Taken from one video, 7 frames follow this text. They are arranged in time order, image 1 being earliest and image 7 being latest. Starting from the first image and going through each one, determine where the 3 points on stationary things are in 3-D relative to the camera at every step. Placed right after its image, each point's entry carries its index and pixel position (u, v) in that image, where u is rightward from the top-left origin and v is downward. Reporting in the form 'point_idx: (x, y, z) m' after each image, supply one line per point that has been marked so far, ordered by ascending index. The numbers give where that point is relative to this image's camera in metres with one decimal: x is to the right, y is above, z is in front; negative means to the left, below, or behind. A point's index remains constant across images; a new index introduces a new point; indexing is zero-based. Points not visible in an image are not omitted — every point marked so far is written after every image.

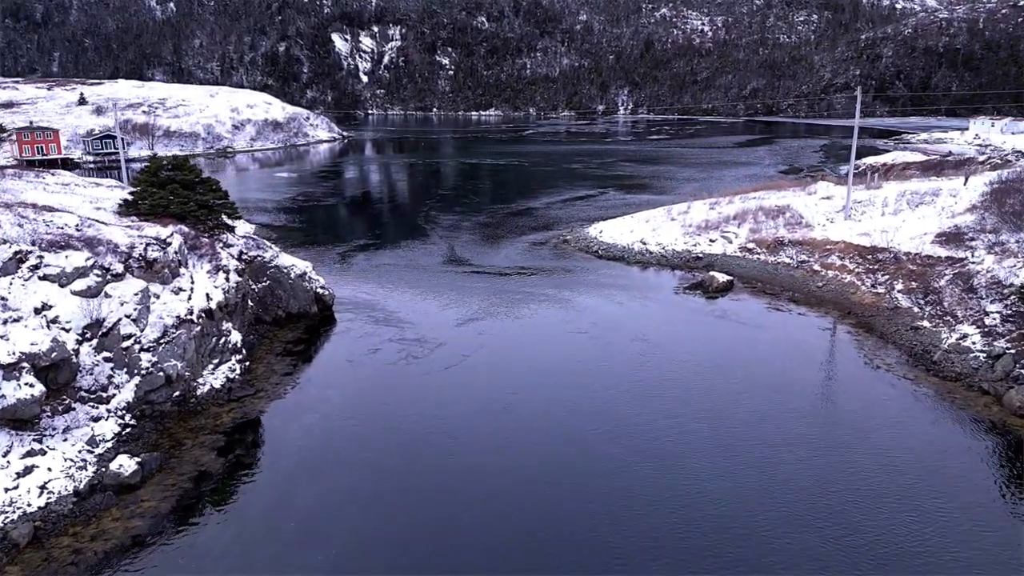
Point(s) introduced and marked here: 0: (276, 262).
0: (-5.2, +0.5, +15.6) m
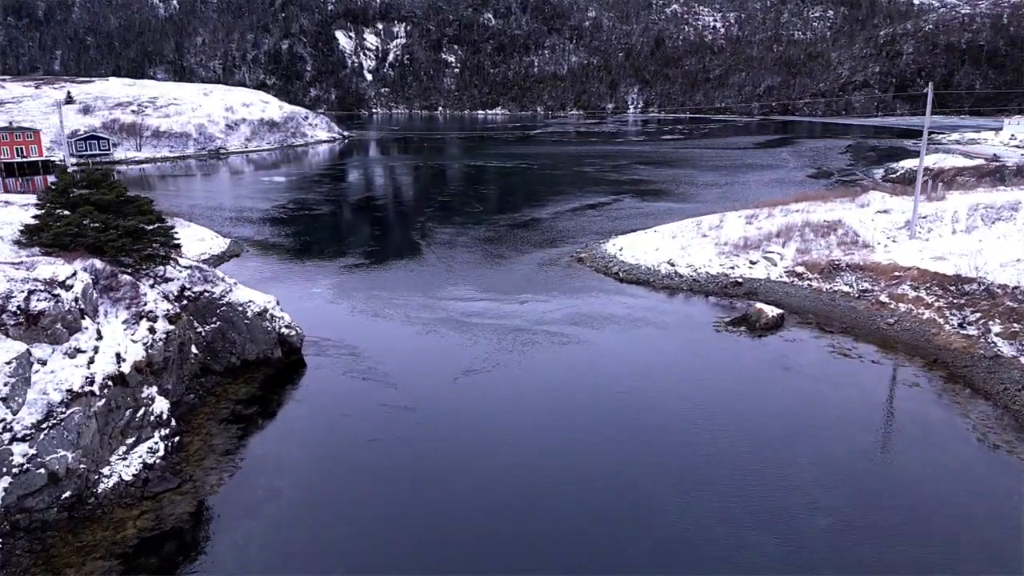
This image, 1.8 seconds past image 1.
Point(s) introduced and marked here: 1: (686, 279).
0: (-5.0, -0.2, +12.7) m
1: (+4.4, +0.2, +17.9) m
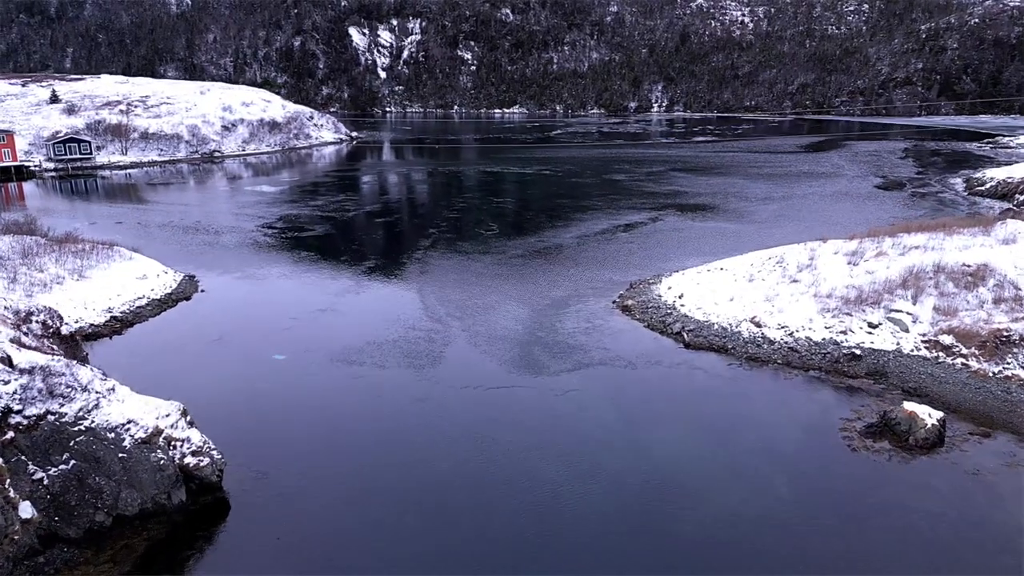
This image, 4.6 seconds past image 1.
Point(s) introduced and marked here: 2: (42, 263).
0: (-4.7, -1.4, +8.0) m
1: (+4.8, -1.1, +13.0) m
2: (-10.6, +0.6, +16.3) m
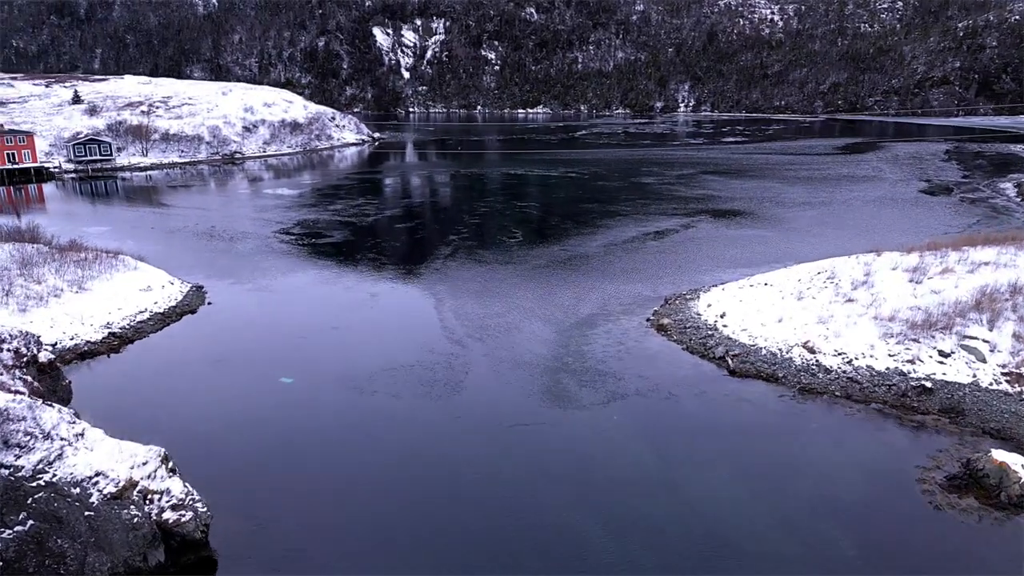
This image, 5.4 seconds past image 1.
0: (-4.4, -1.7, +6.9) m
1: (+5.3, -1.4, +11.6) m
2: (-10.1, +0.3, +15.4) m
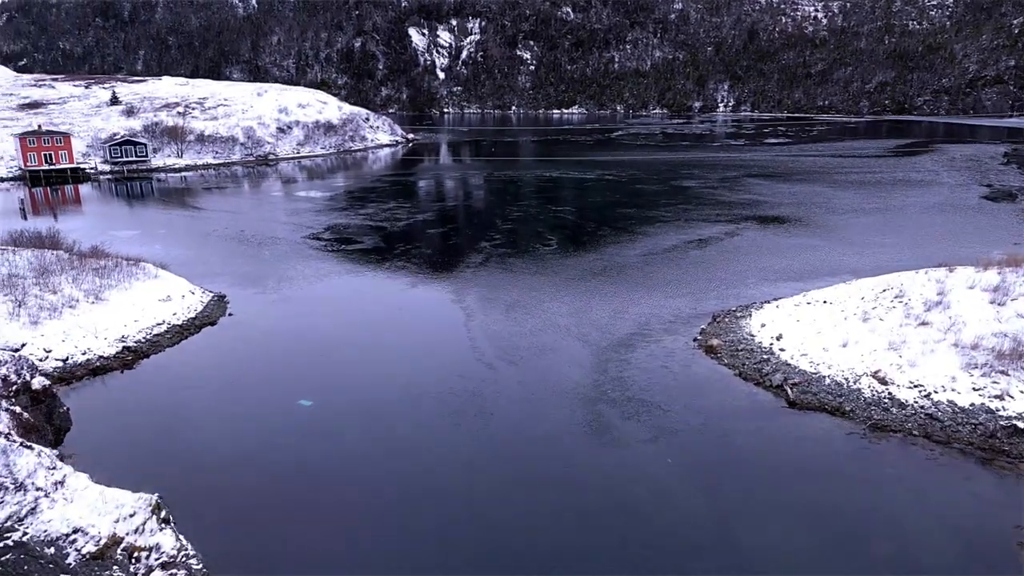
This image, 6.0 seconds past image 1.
0: (-4.1, -2.0, +6.1) m
1: (+5.8, -1.8, +10.3) m
2: (-9.4, +0.1, +14.8) m
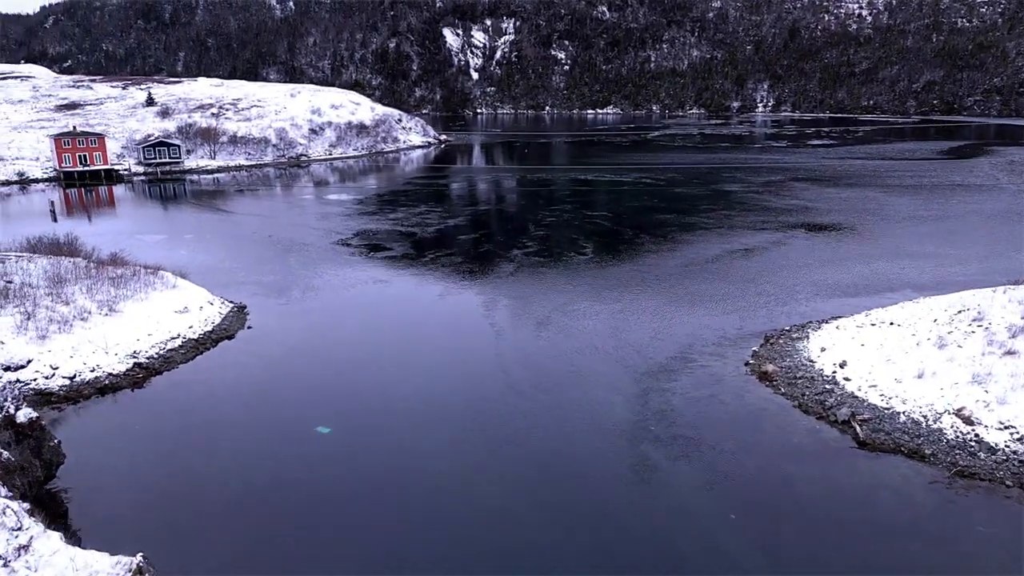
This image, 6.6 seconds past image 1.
0: (-3.8, -2.3, +5.2) m
1: (+6.2, -2.1, +9.0) m
2: (-8.7, -0.1, +14.2) m
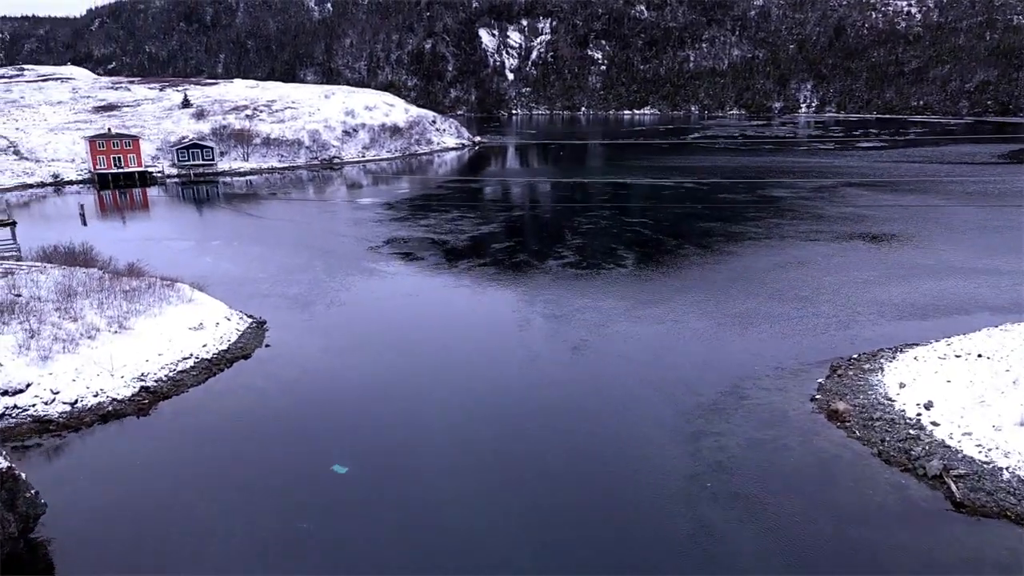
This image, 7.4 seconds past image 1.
0: (-3.6, -2.6, +4.2) m
1: (+6.6, -2.6, +7.5) m
2: (-8.0, -0.4, +13.4) m
